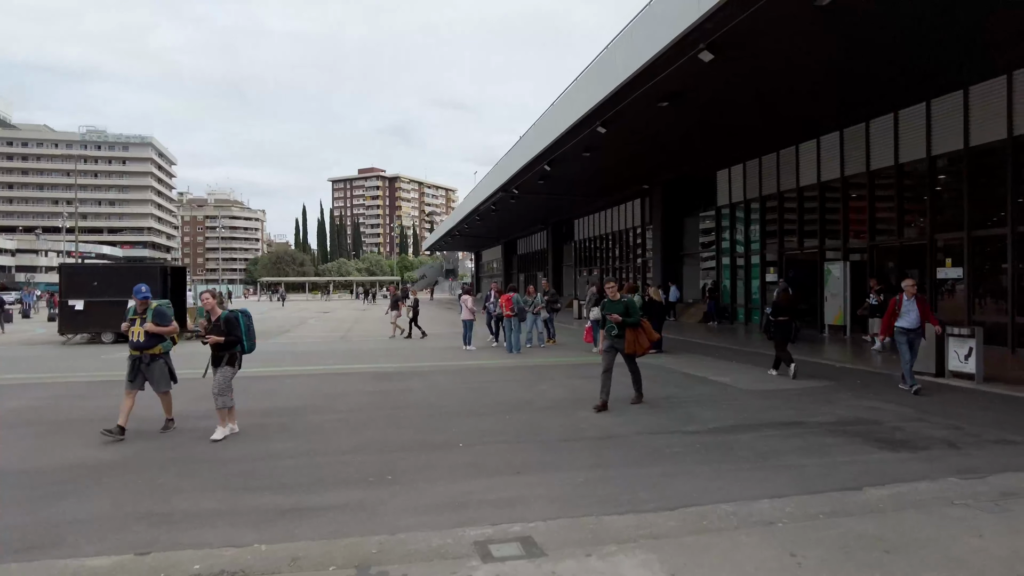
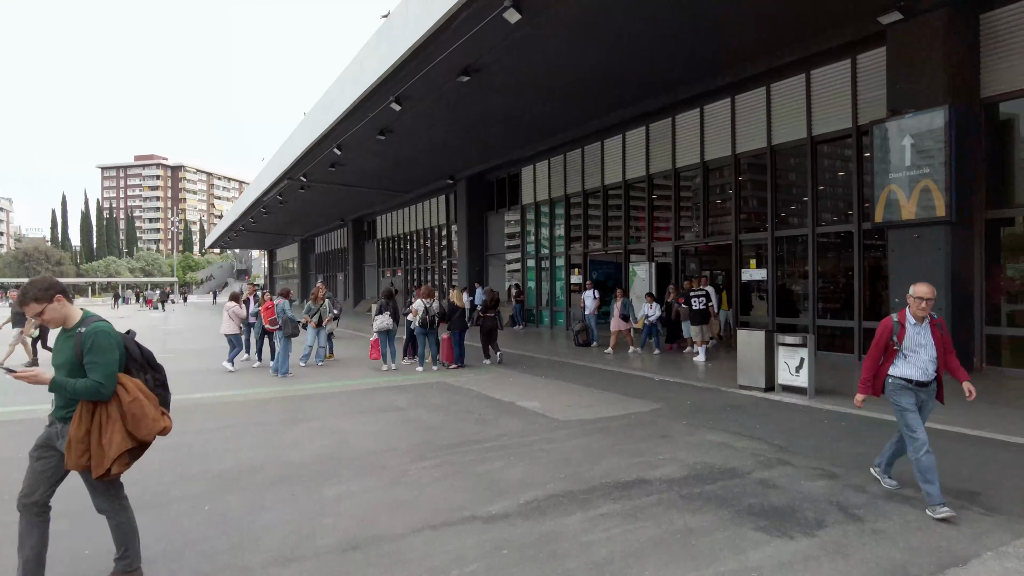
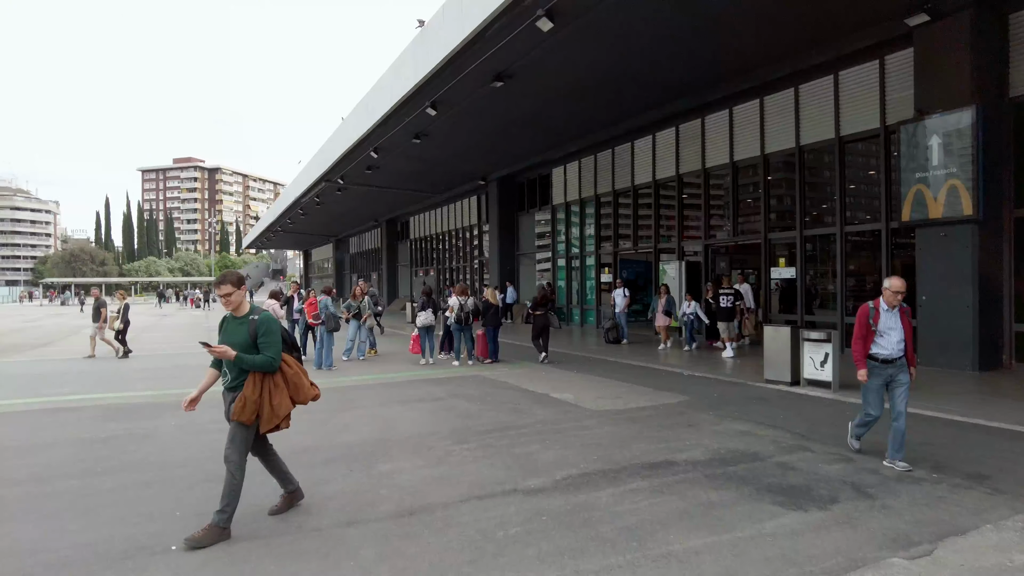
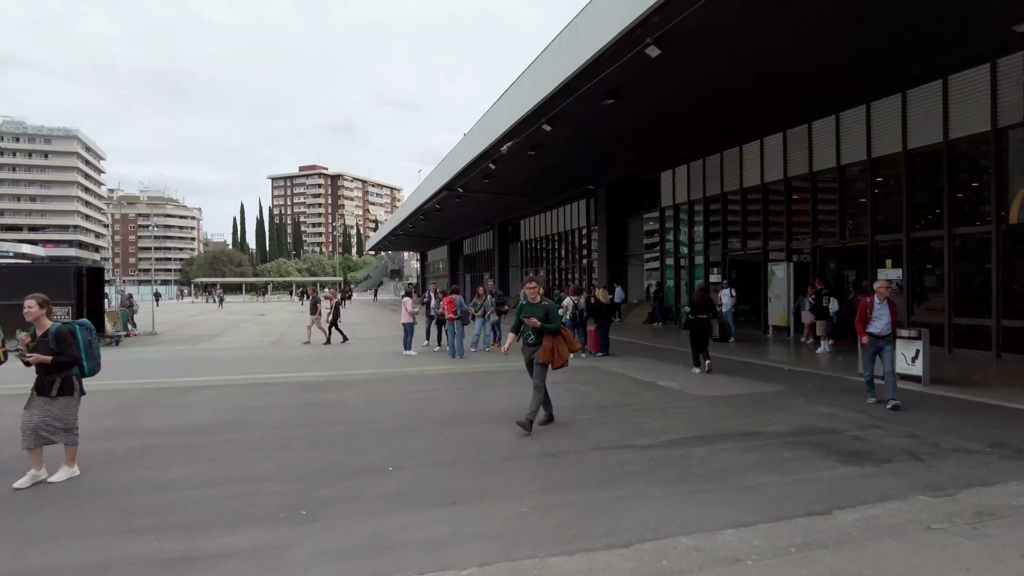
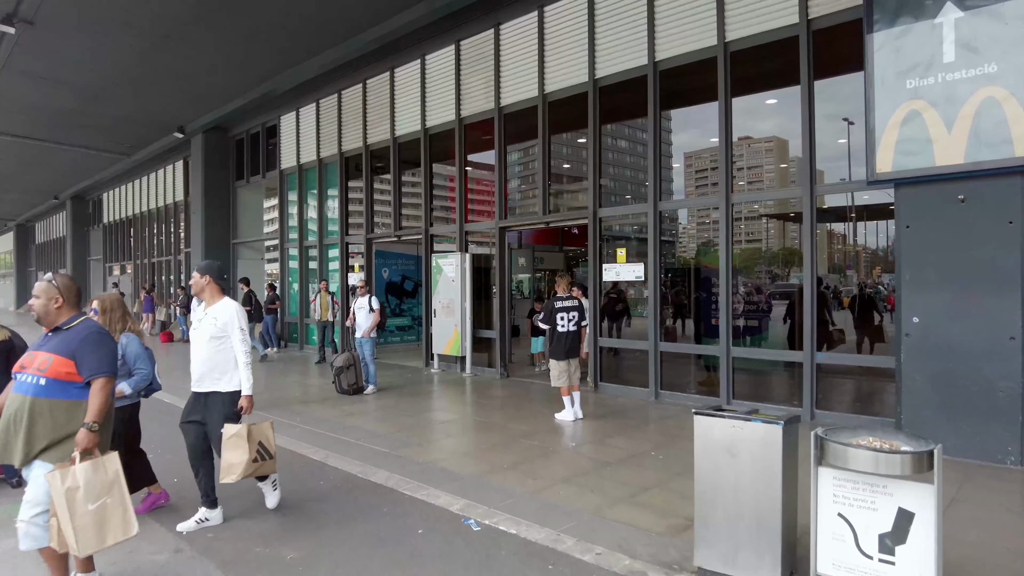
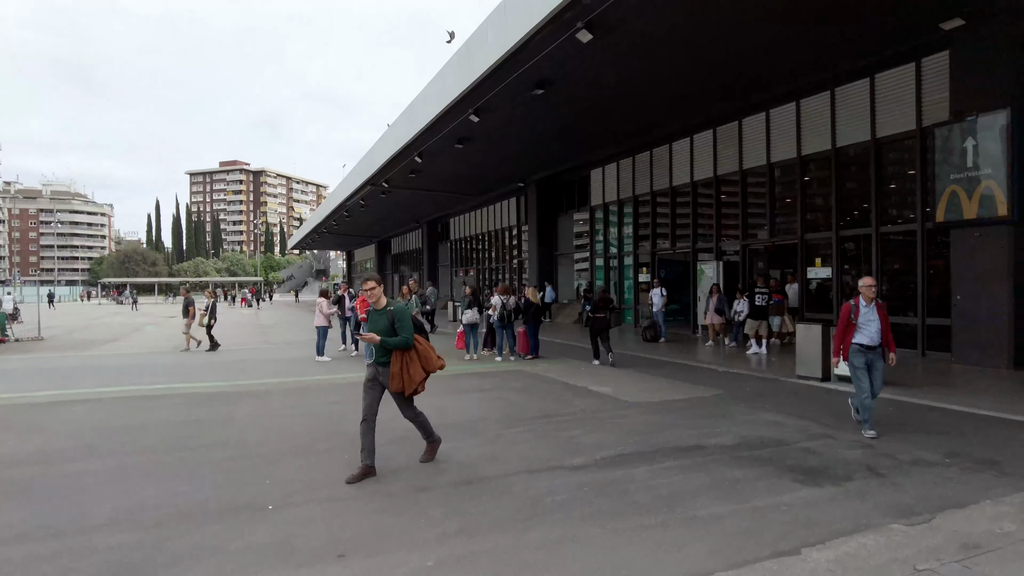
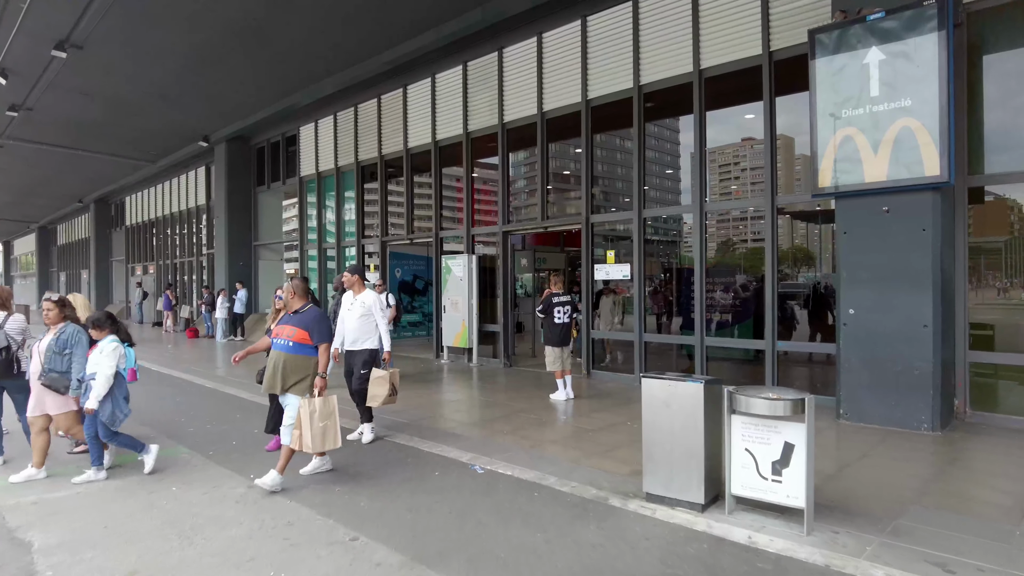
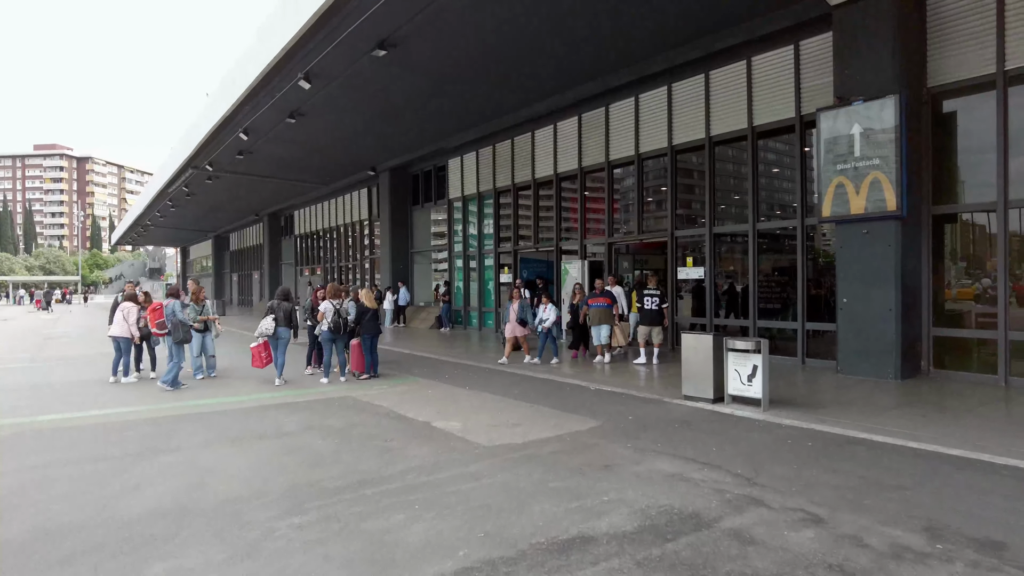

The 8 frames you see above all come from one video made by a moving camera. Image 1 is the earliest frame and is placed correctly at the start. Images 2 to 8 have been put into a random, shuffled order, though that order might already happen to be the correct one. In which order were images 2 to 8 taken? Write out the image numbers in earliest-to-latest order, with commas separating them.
4, 6, 3, 2, 8, 7, 5
